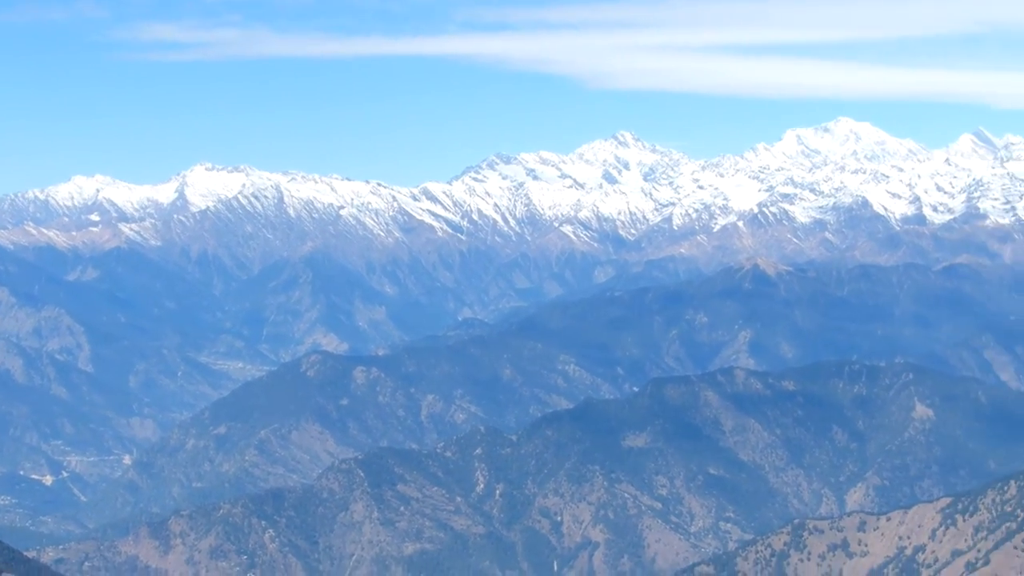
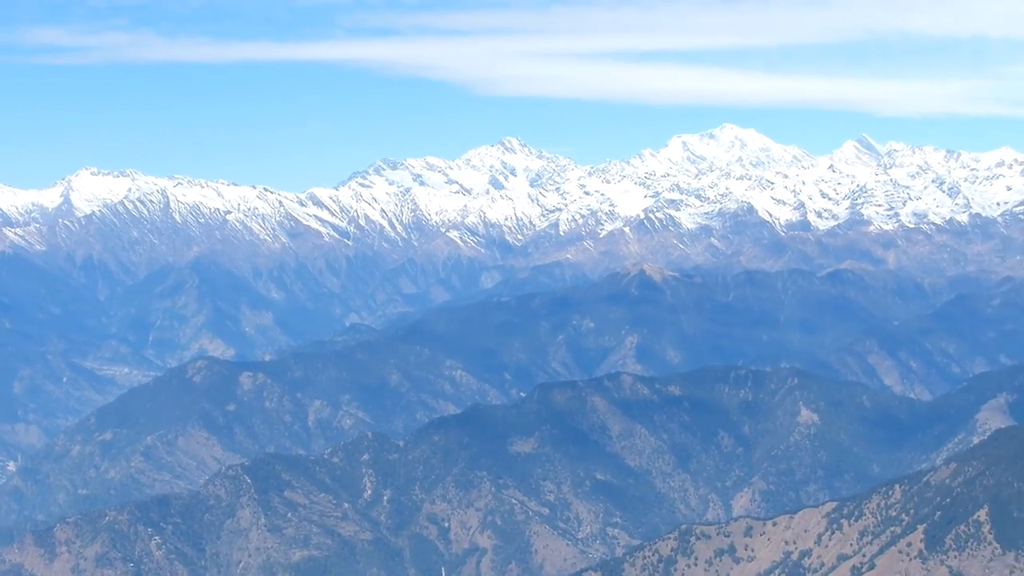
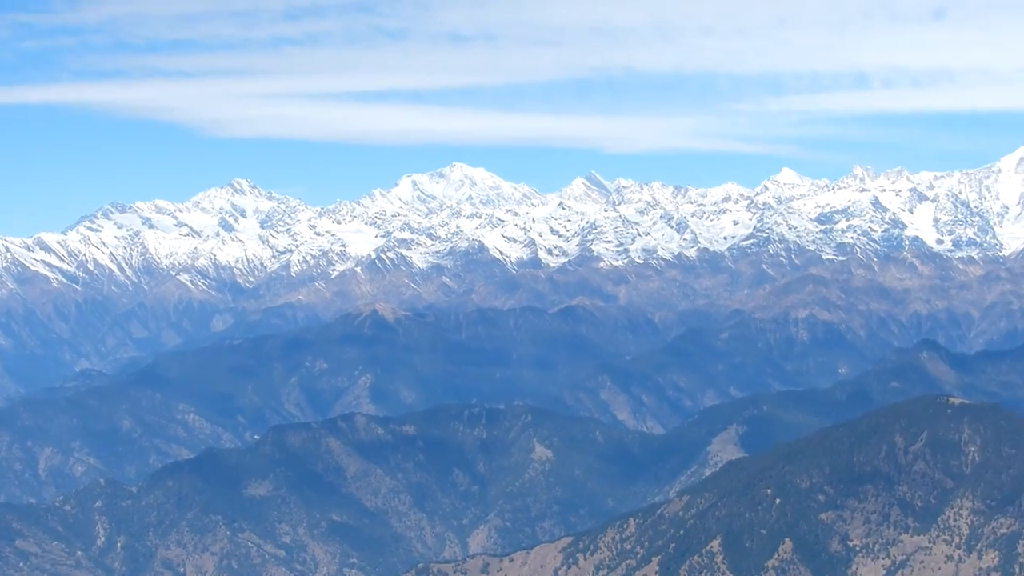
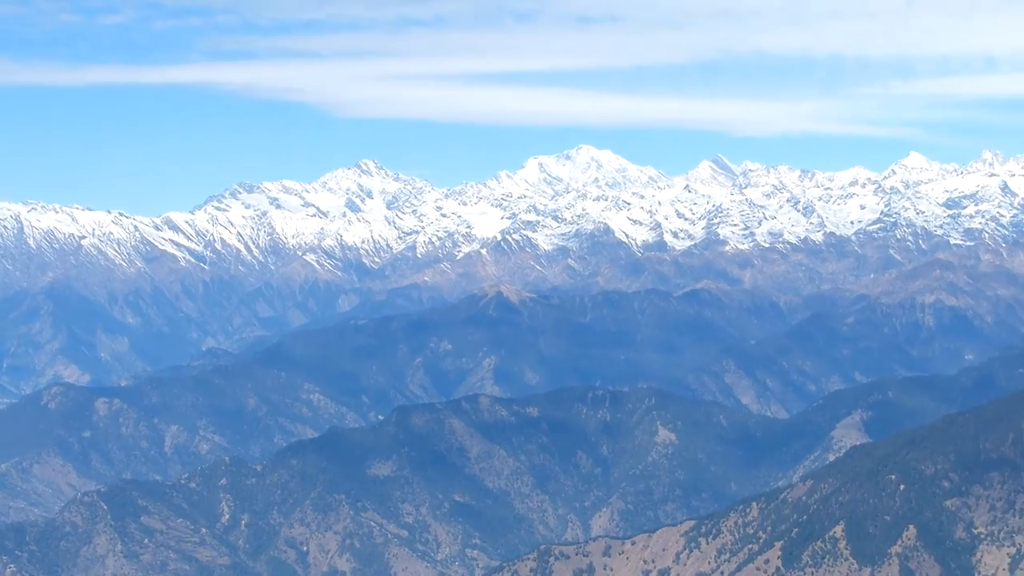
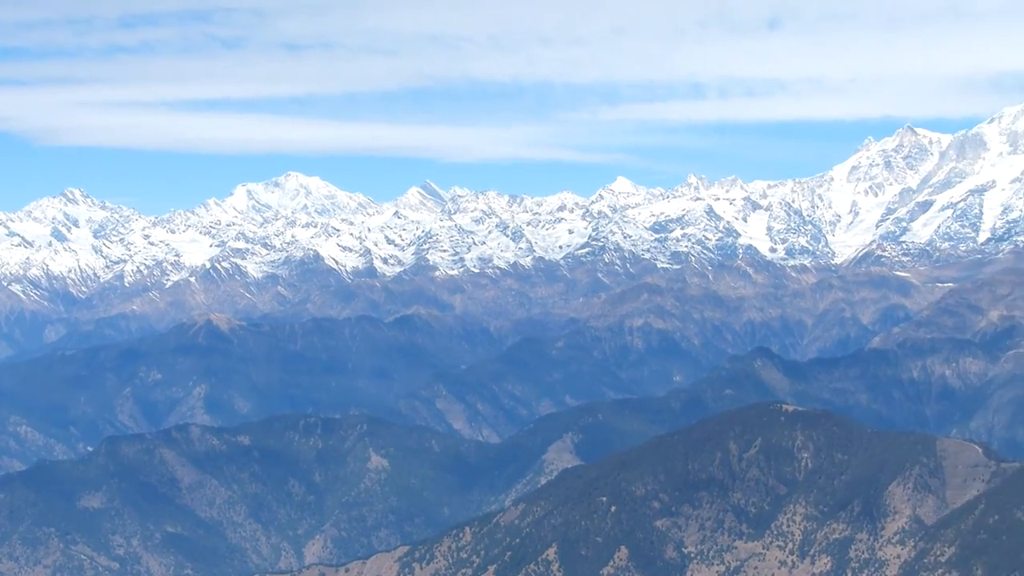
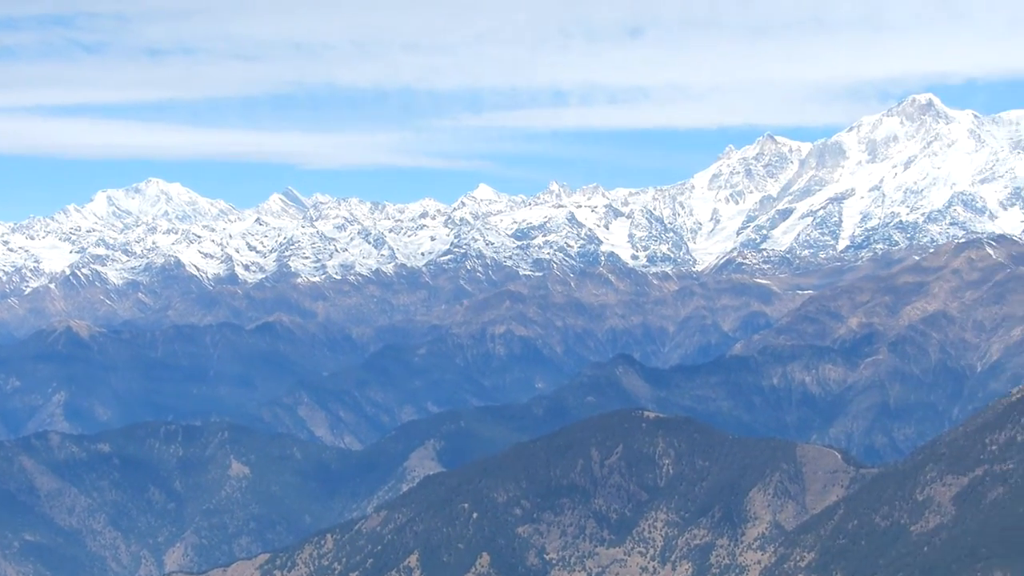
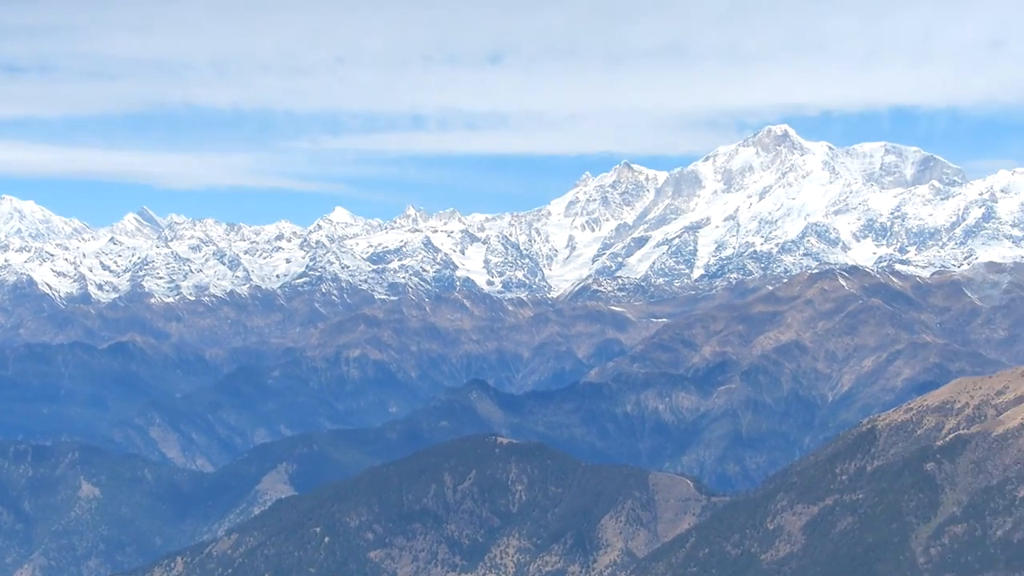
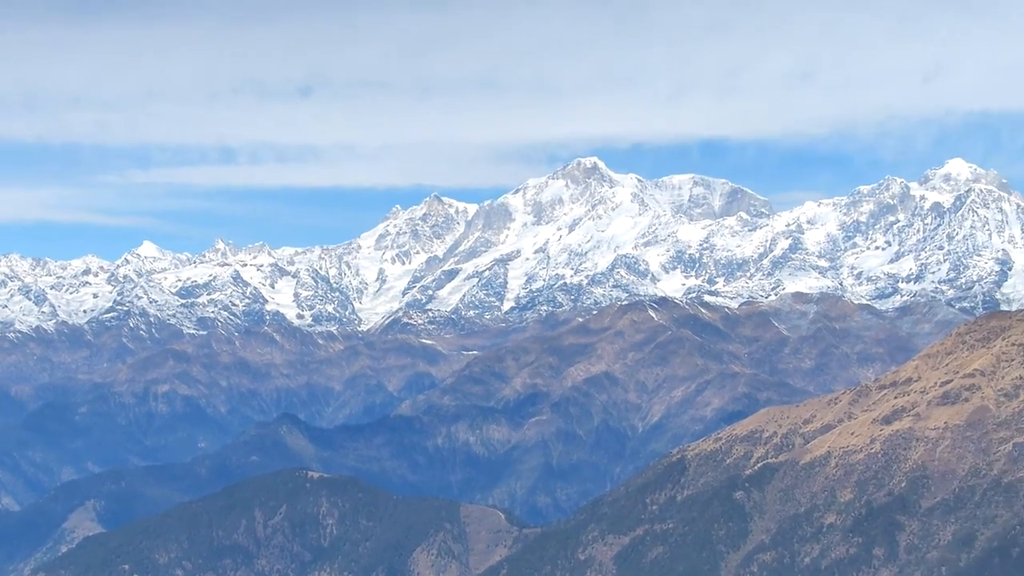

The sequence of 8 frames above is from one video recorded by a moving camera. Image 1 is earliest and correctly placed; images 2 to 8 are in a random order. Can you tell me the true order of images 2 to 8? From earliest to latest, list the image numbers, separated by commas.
2, 4, 3, 5, 6, 7, 8
